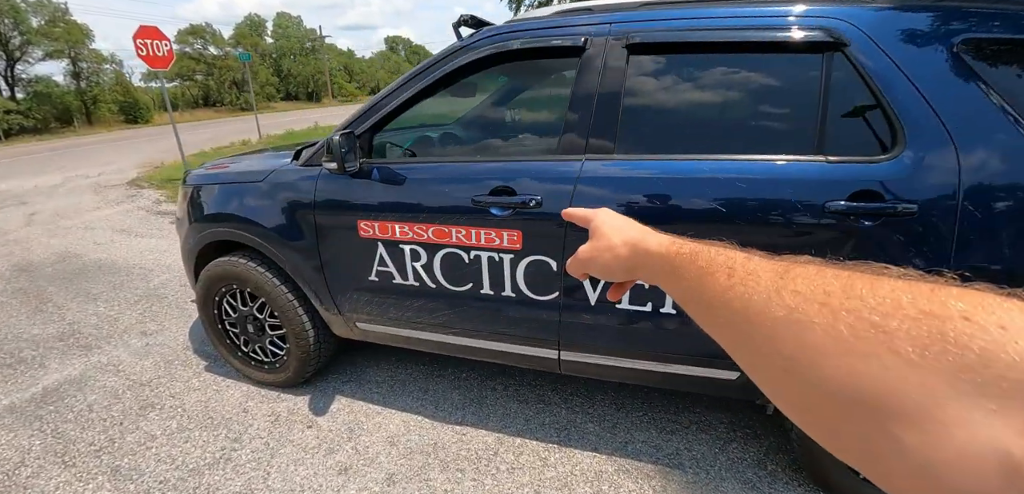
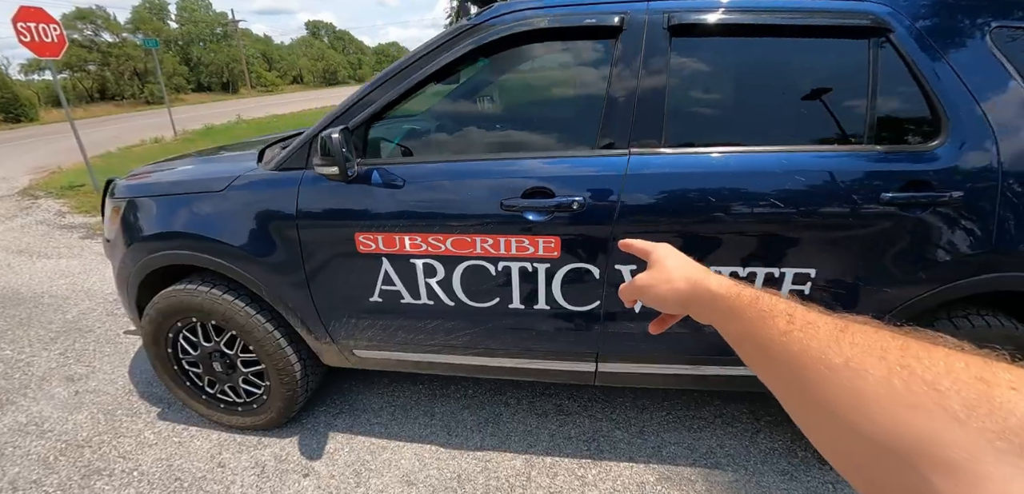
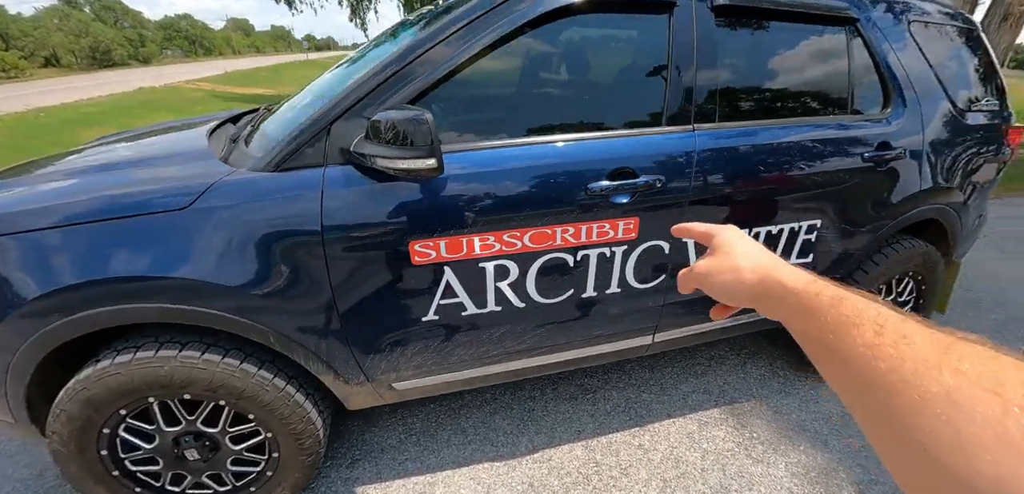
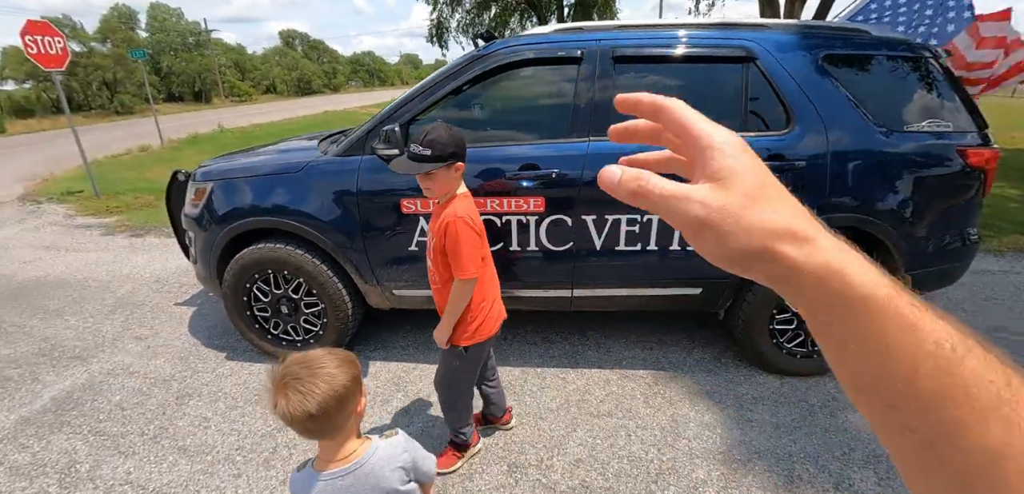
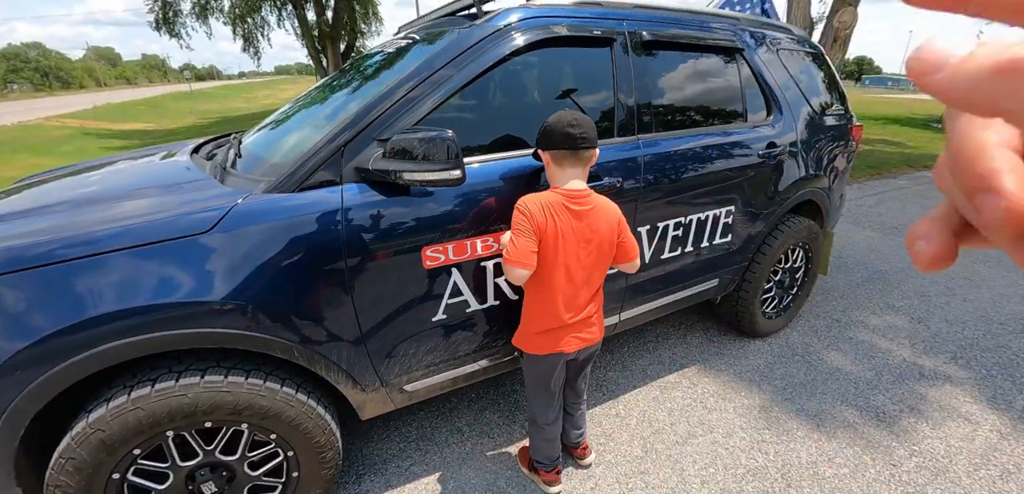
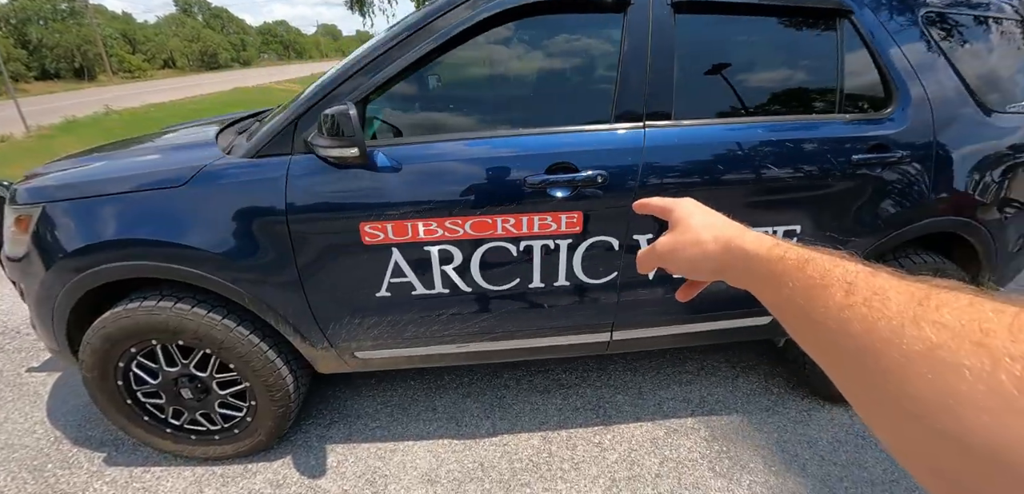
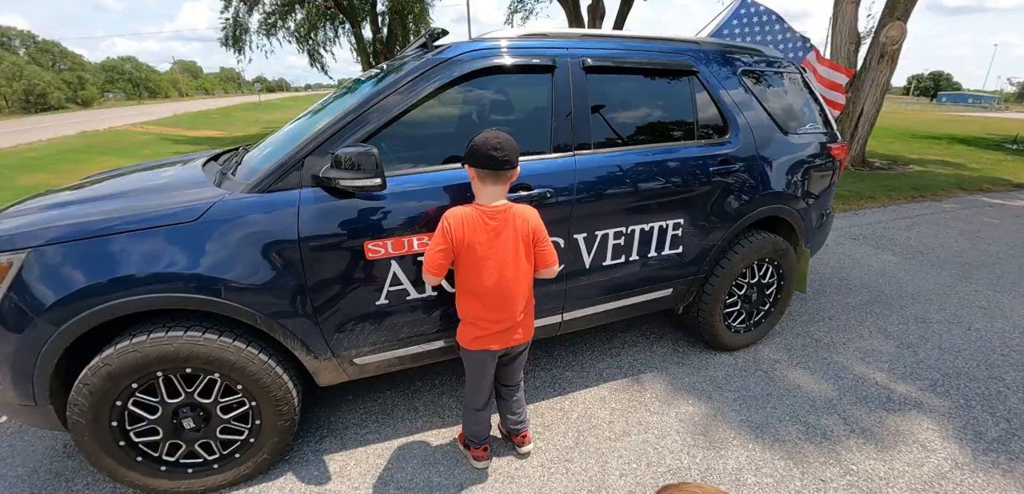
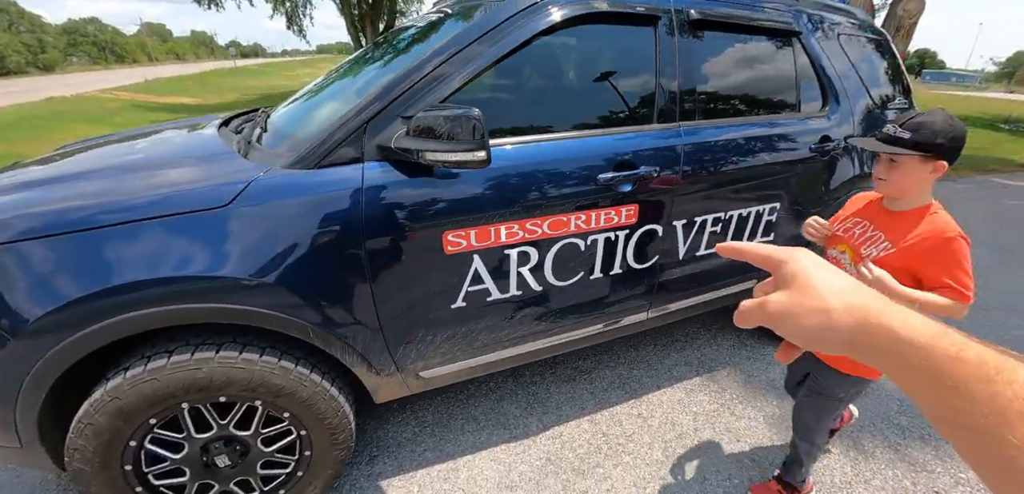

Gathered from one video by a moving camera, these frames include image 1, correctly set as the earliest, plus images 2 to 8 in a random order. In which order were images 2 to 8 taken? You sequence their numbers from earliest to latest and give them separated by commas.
2, 6, 3, 8, 5, 7, 4
